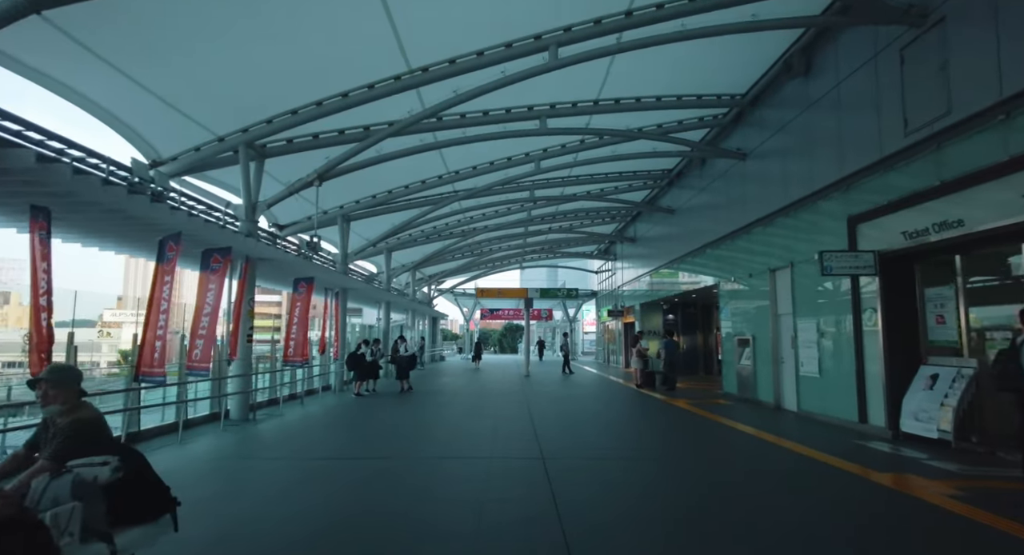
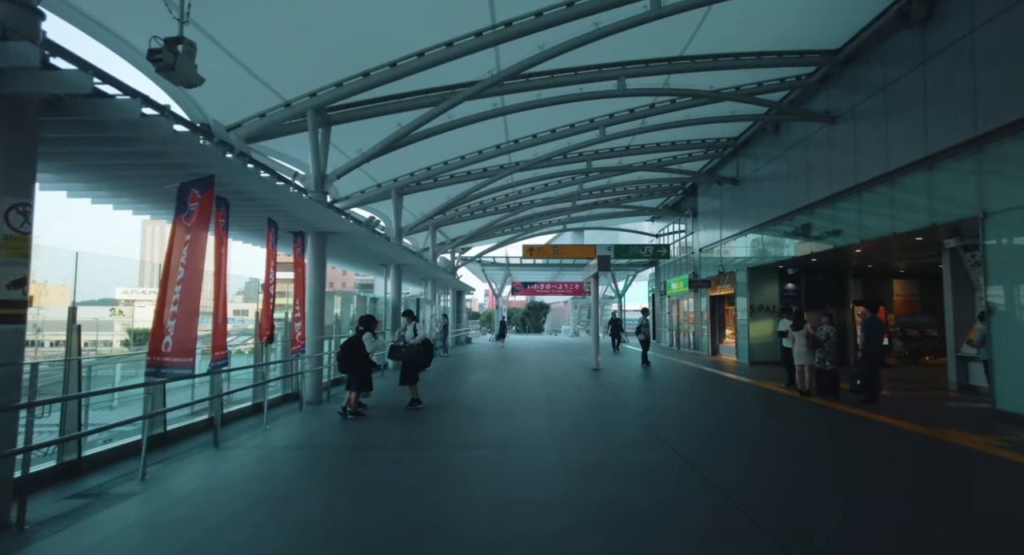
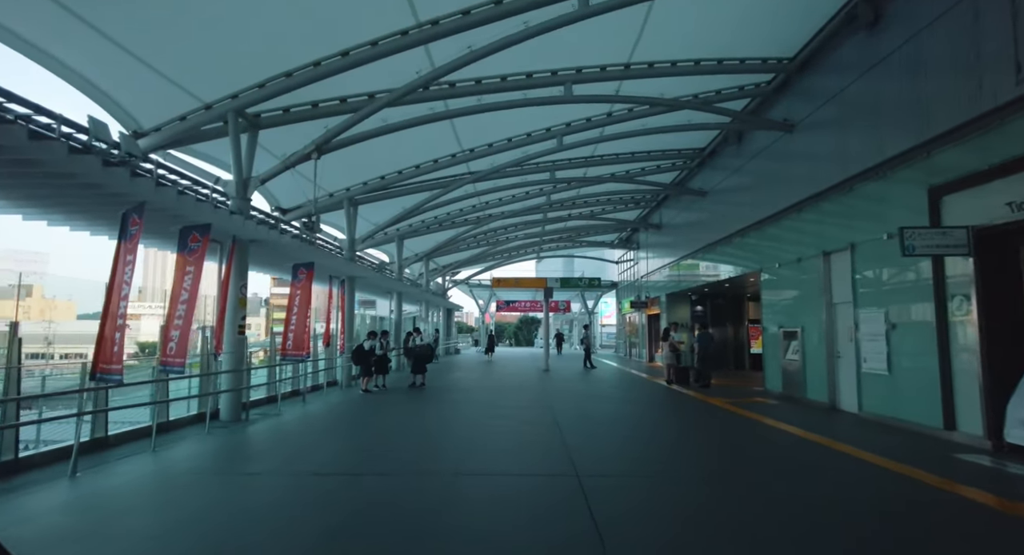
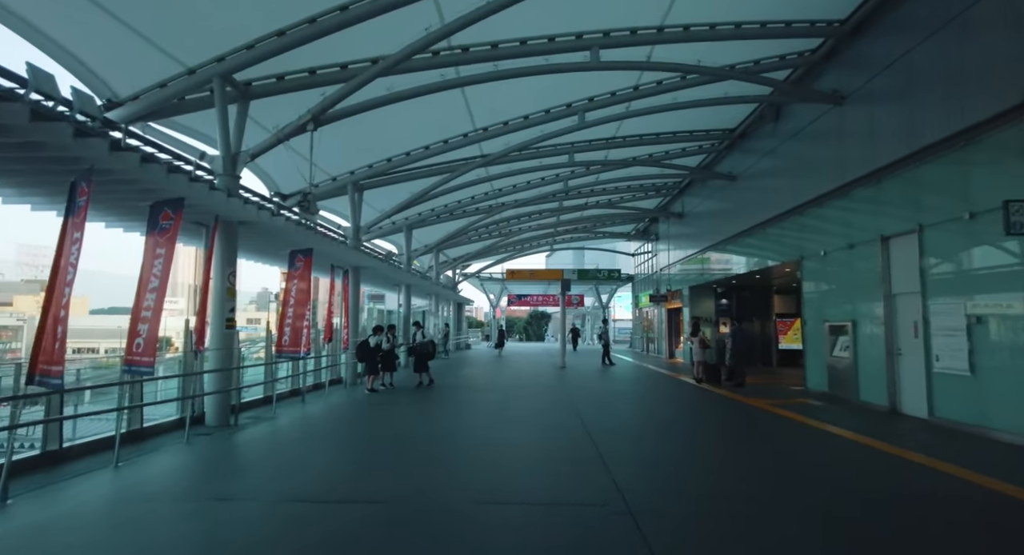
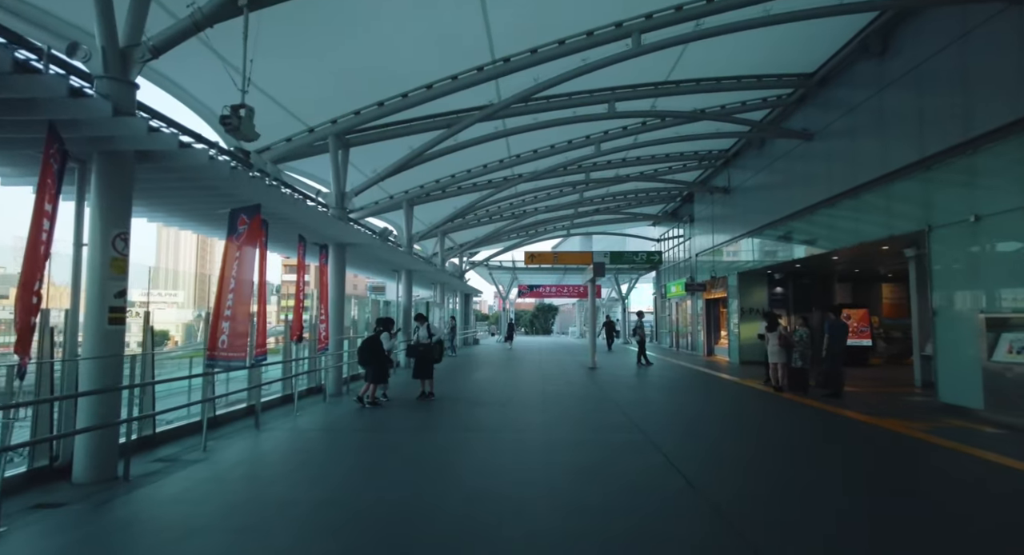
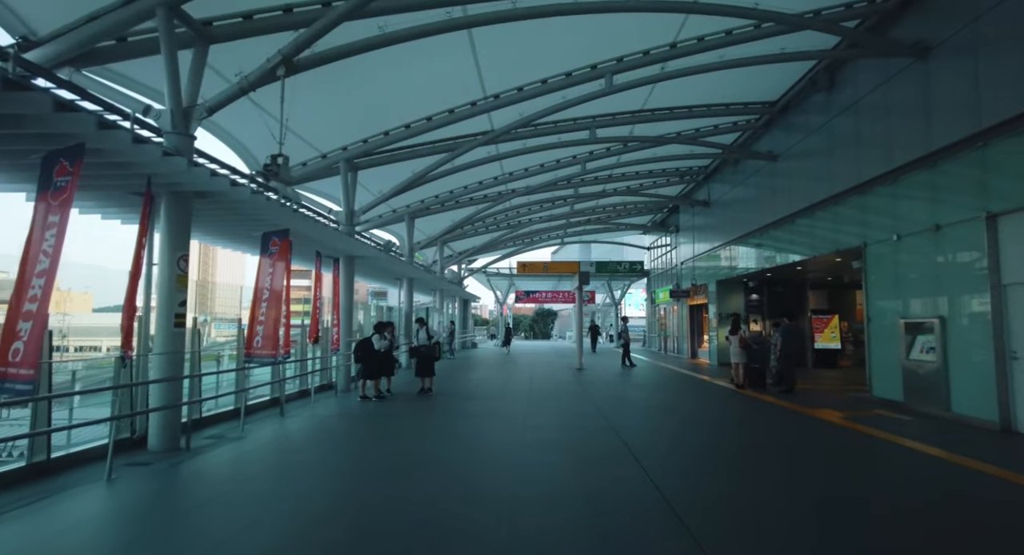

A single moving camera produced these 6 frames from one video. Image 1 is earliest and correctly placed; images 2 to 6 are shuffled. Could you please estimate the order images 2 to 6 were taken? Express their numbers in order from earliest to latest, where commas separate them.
3, 4, 6, 5, 2
